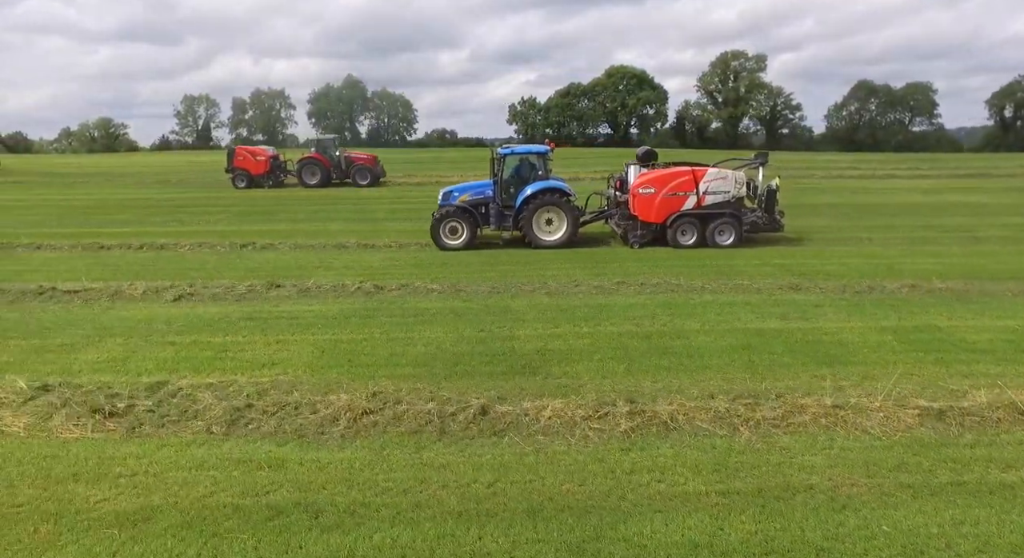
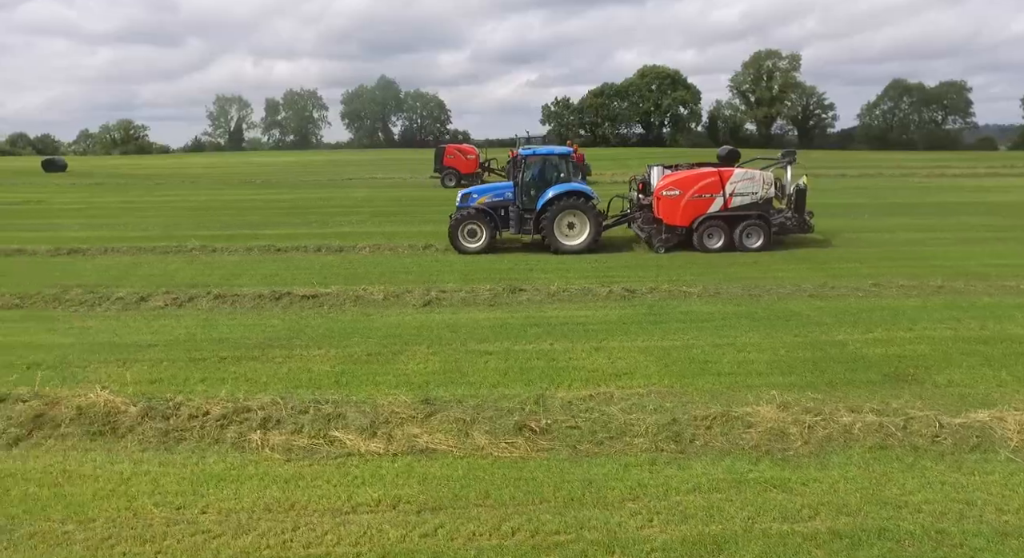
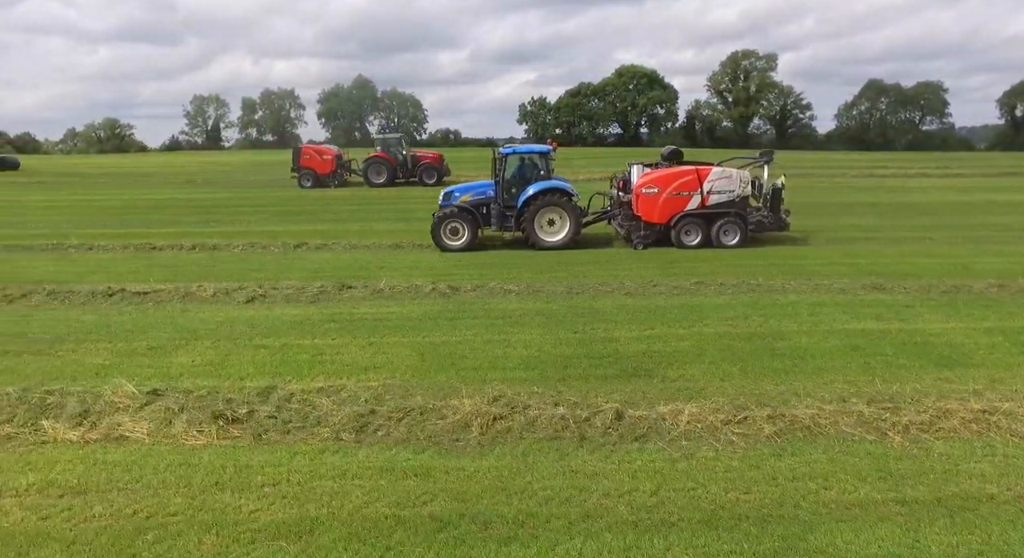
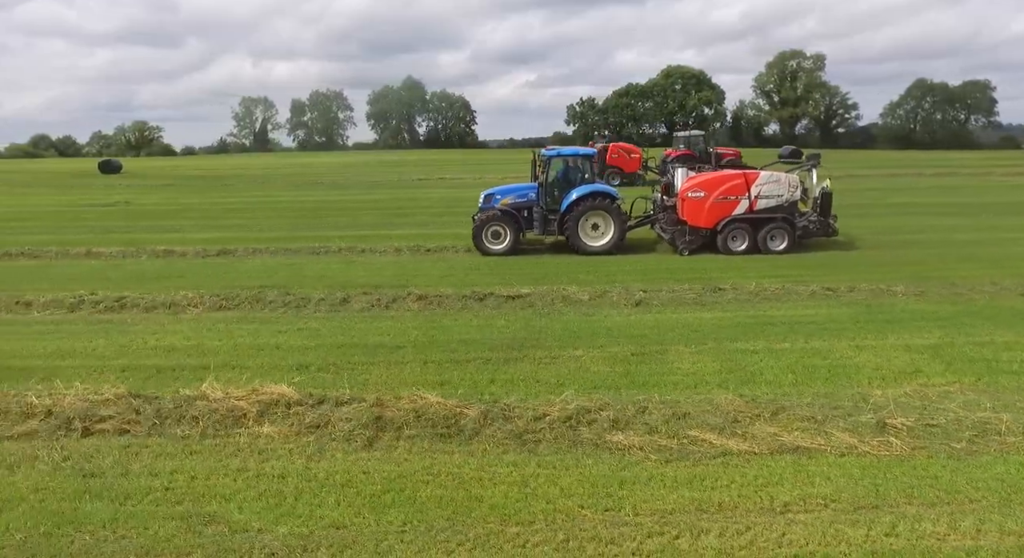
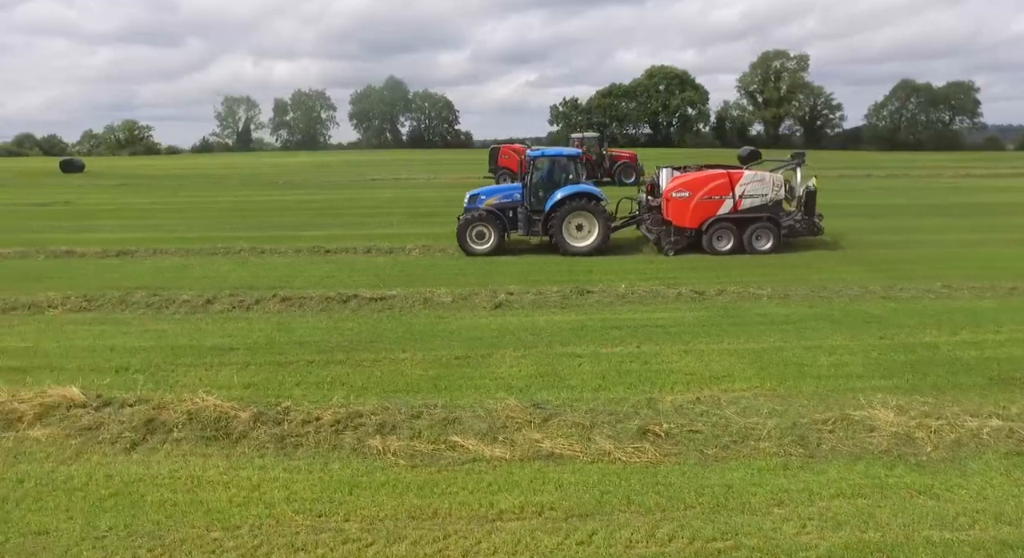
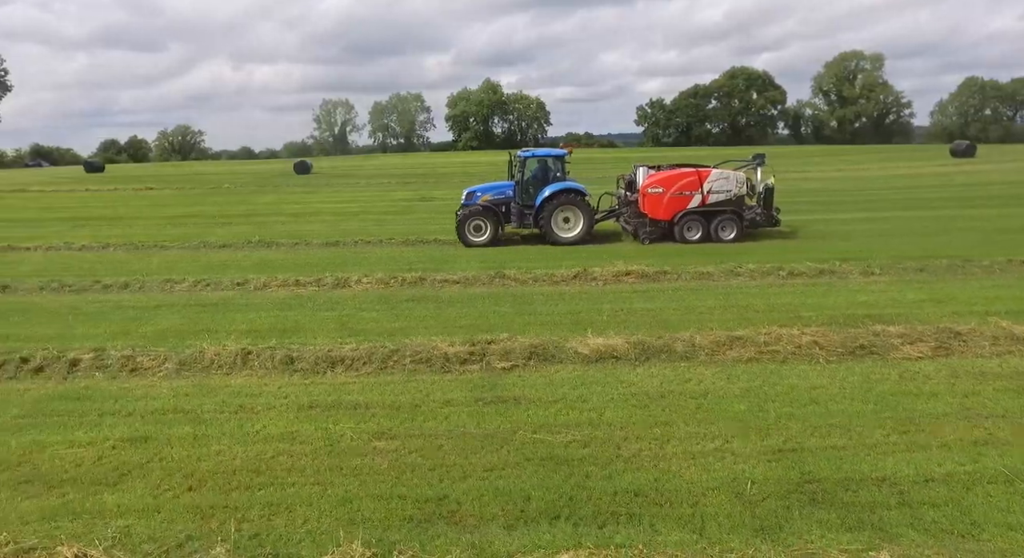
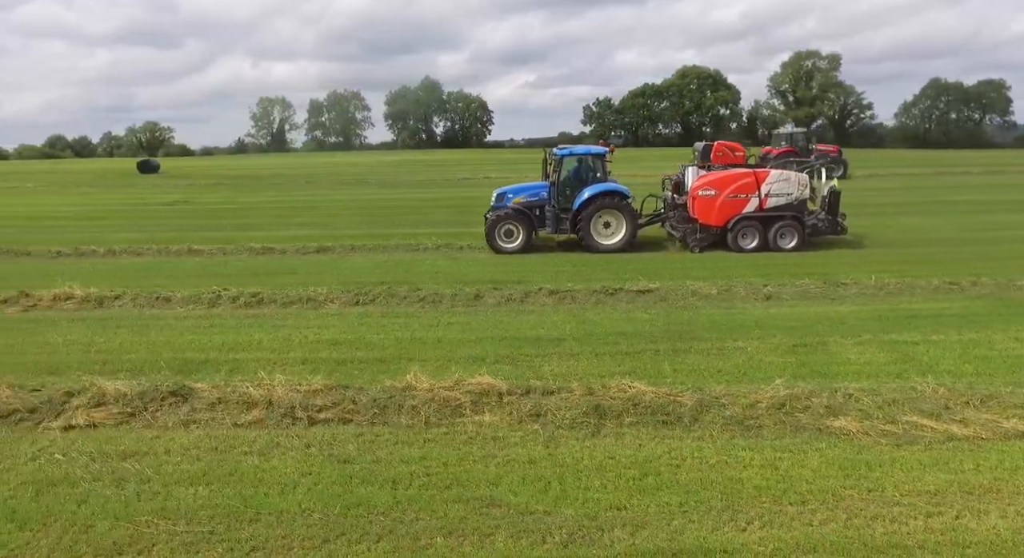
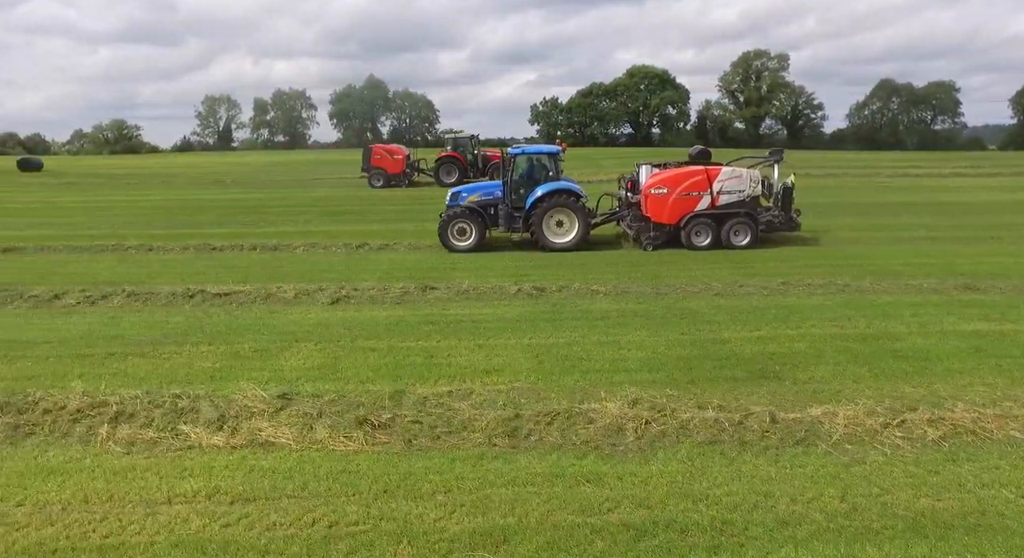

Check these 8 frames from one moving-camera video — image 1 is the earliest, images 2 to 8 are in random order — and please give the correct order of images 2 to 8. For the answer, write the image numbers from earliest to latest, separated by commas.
3, 8, 2, 5, 4, 7, 6
